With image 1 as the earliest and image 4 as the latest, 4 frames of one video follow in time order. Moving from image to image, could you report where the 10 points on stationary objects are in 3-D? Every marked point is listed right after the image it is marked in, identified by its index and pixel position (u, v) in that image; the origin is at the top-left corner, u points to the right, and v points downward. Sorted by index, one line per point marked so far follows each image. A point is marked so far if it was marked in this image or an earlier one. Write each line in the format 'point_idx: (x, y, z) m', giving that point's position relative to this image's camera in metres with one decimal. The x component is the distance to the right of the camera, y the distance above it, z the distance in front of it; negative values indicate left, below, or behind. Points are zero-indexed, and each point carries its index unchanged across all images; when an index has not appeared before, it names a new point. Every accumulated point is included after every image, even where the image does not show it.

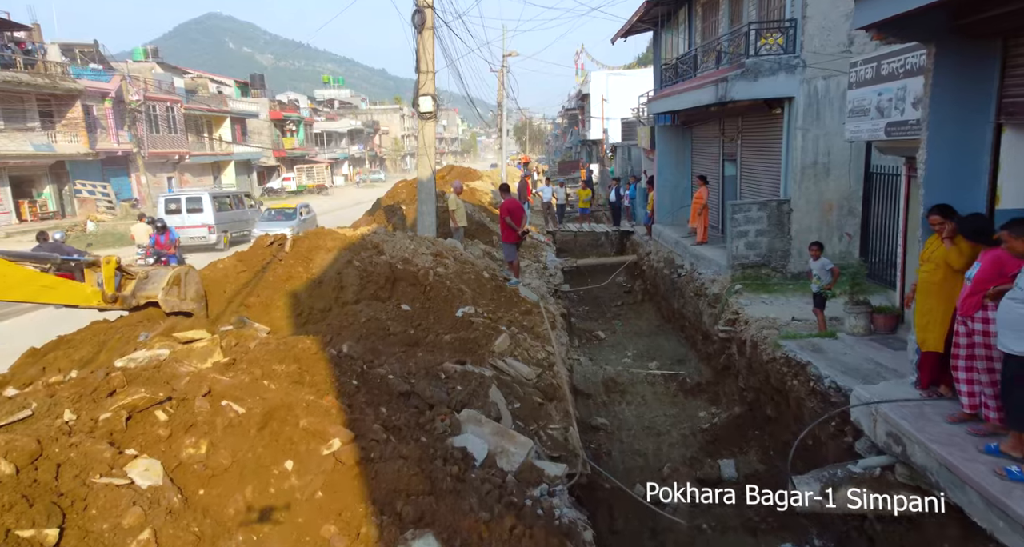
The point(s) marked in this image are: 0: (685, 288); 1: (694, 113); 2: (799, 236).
0: (+3.2, -0.3, +13.0) m
1: (+3.8, +3.3, +14.6) m
2: (+4.3, +0.6, +10.7) m
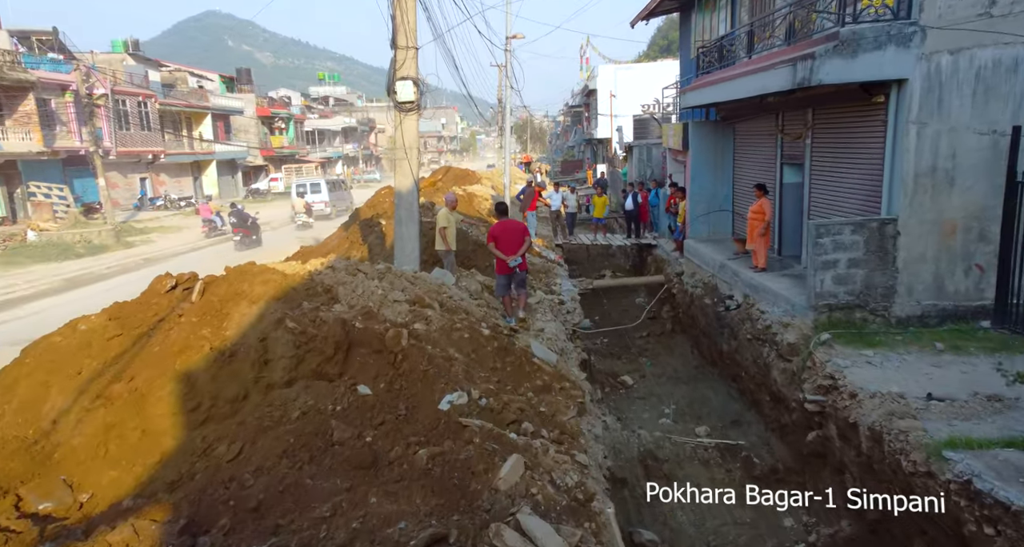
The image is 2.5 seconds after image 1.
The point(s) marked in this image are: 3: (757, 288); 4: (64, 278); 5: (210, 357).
0: (+3.3, -0.8, +10.2) m
1: (+3.9, +2.8, +11.8) m
2: (+4.4, +0.1, +7.9) m
3: (+3.5, -0.2, +10.1) m
4: (-11.2, -0.1, +17.8) m
5: (-2.2, -0.6, +5.2) m
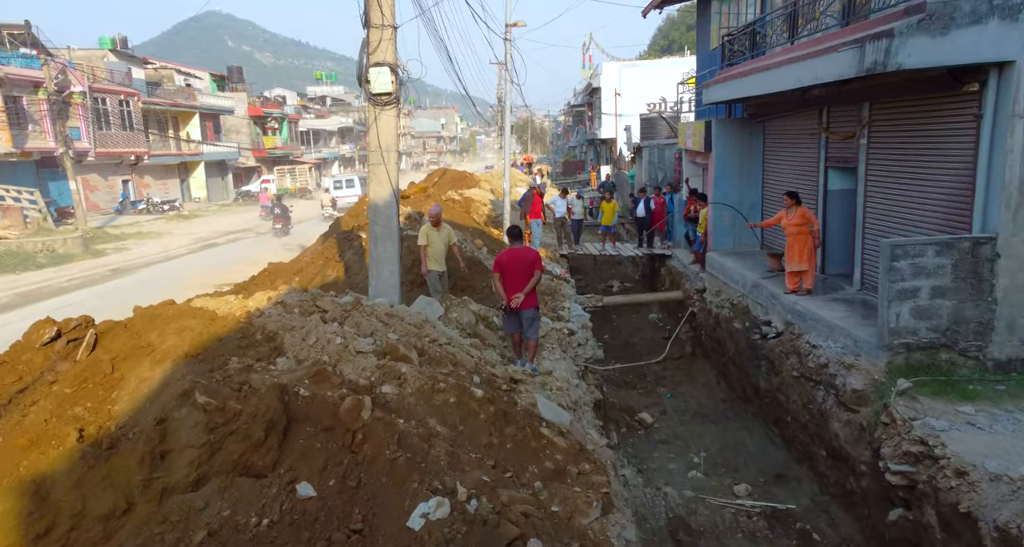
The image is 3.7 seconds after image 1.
0: (+3.3, -1.1, +8.6) m
1: (+3.9, +2.5, +10.2) m
2: (+4.4, -0.2, +6.3) m
3: (+3.5, -0.5, +8.5) m
4: (-11.2, -0.4, +16.2) m
5: (-2.2, -0.9, +3.6) m
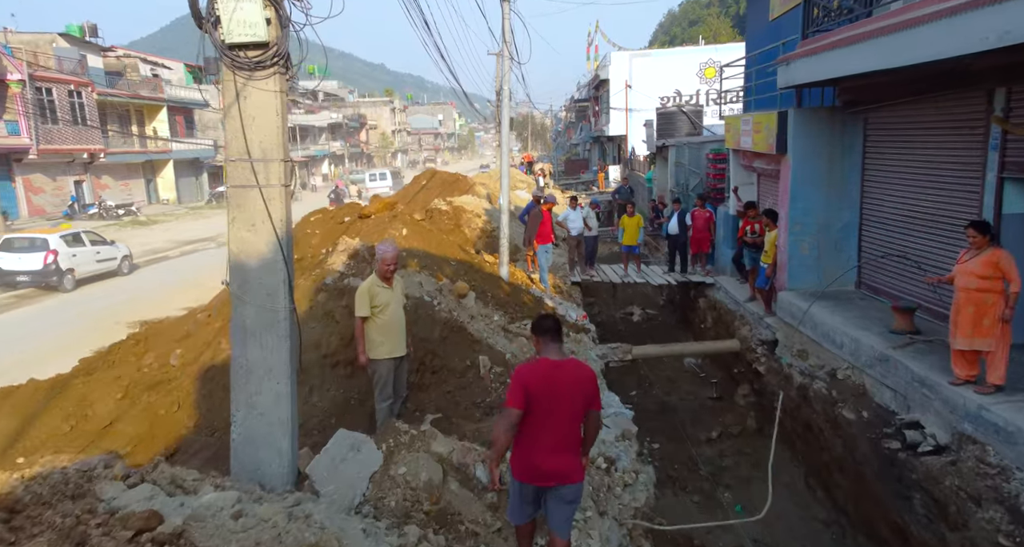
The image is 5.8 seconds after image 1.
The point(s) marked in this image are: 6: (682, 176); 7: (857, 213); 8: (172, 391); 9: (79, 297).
0: (+3.3, -1.7, +5.1) m
1: (+3.9, +1.9, +6.7) m
2: (+4.4, -0.9, +2.8) m
3: (+3.5, -1.1, +5.0) m
4: (-11.2, -1.0, +12.7) m
5: (-2.2, -1.6, +0.1) m
6: (+4.2, +2.4, +17.5) m
7: (+4.4, +0.8, +9.2) m
8: (-2.8, -1.0, +5.9) m
9: (-9.2, -0.6, +15.0) m
